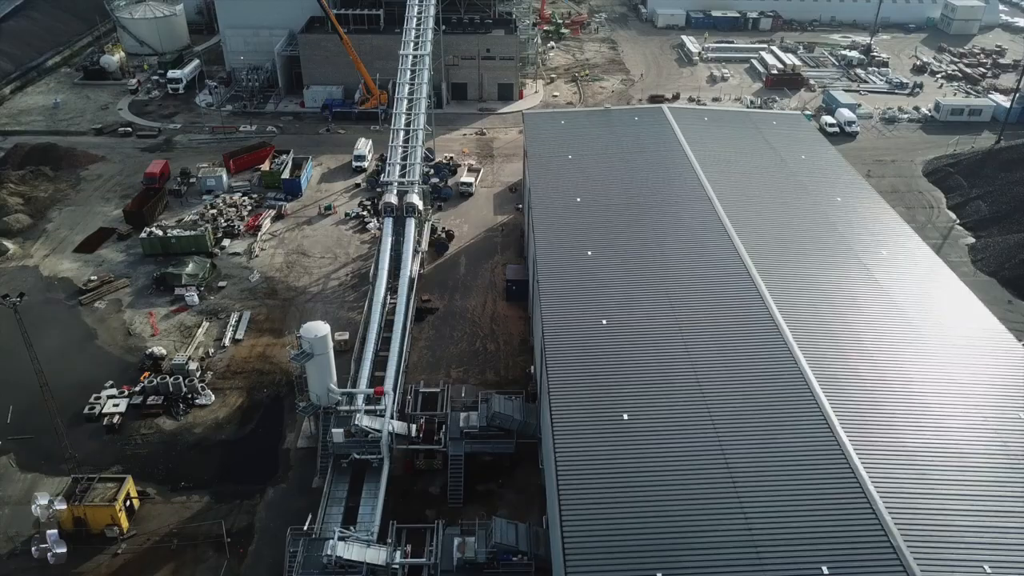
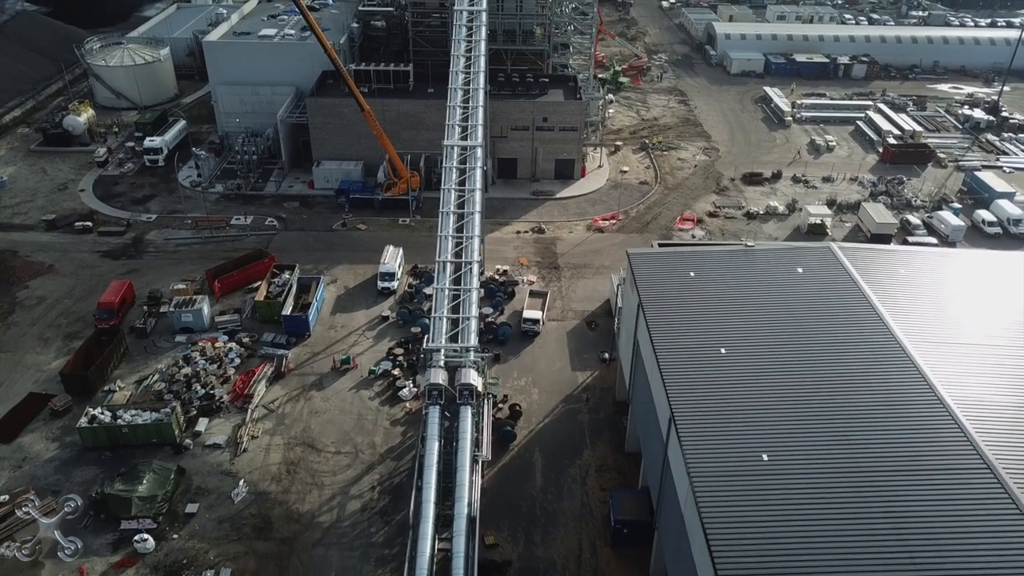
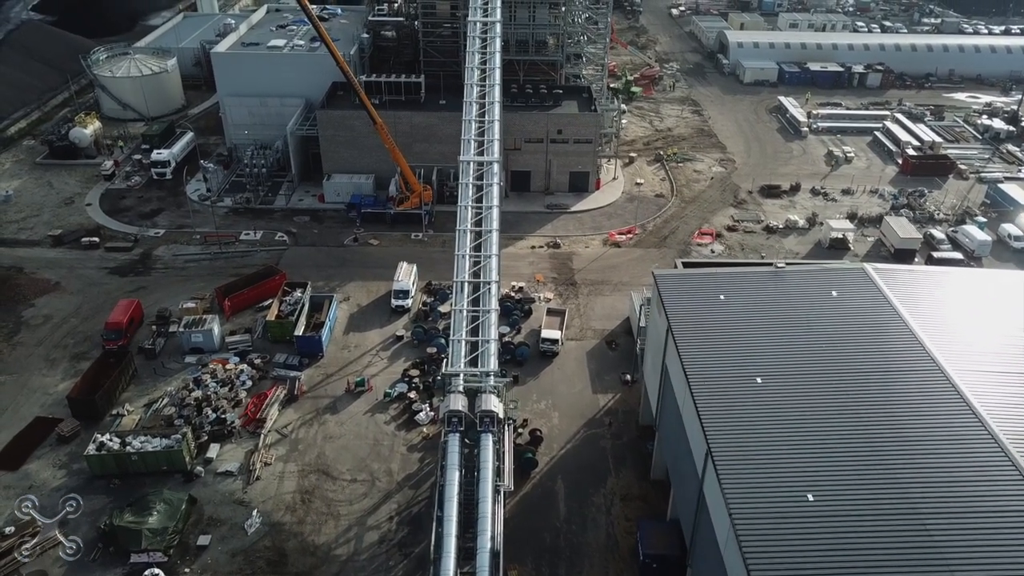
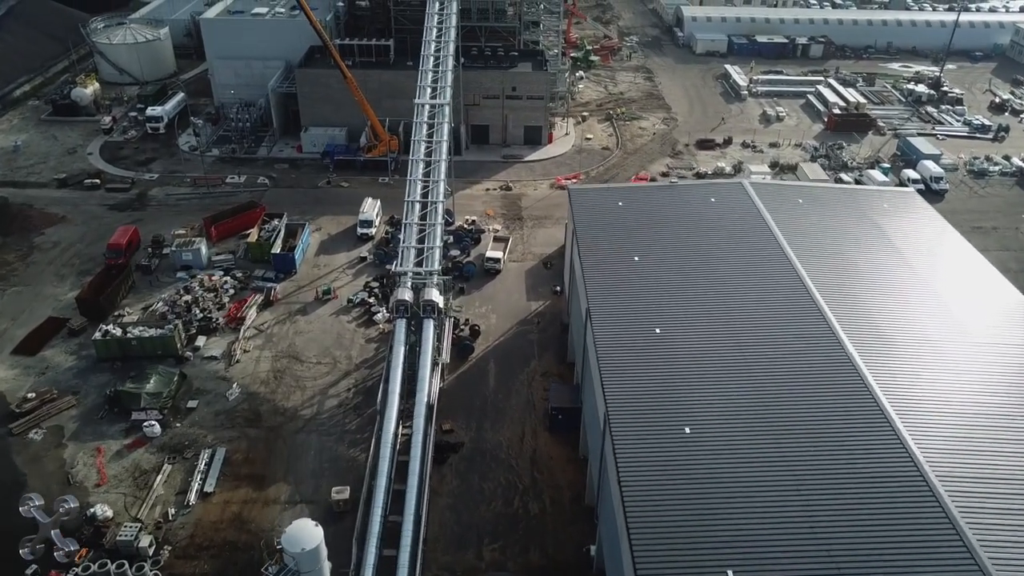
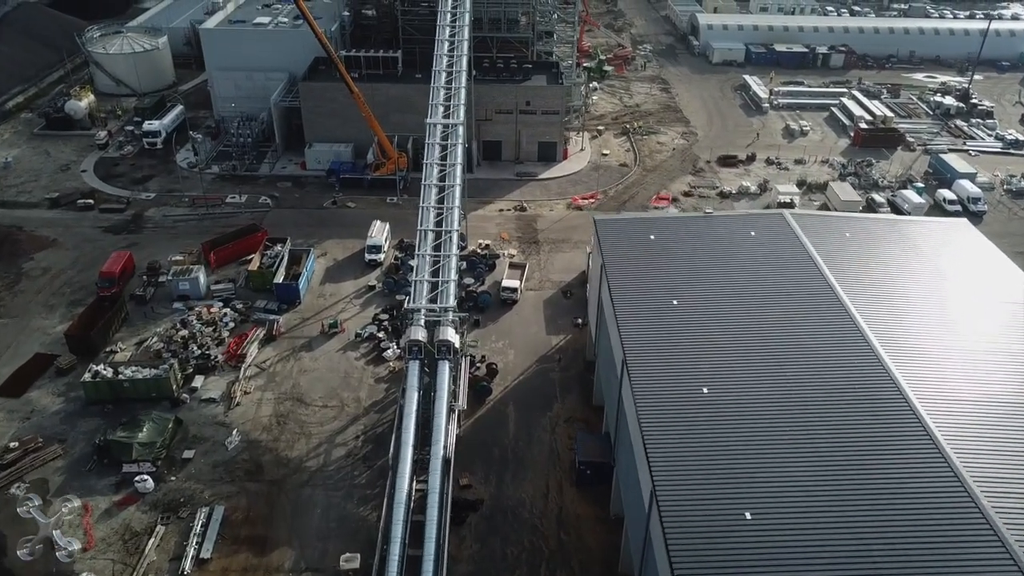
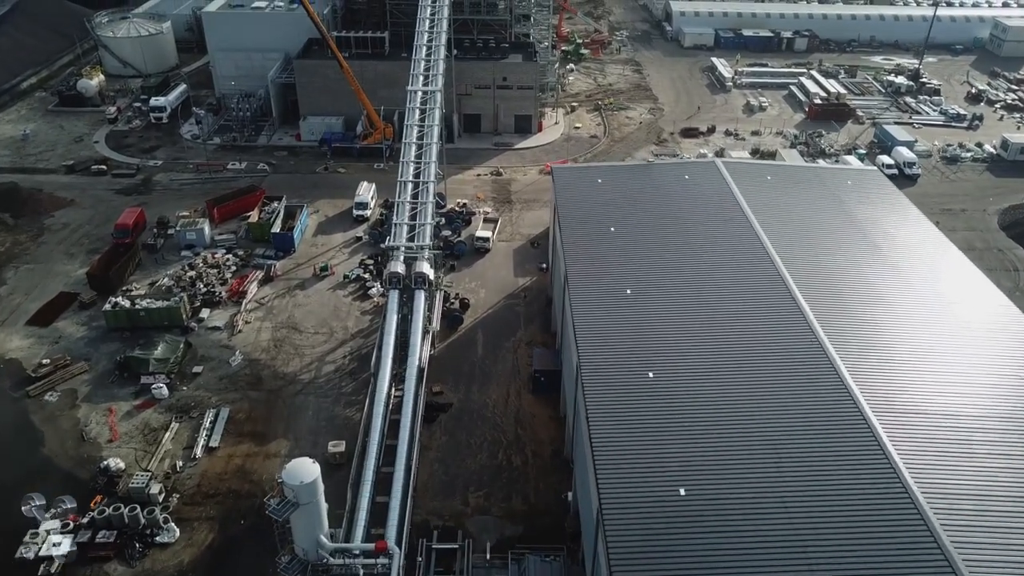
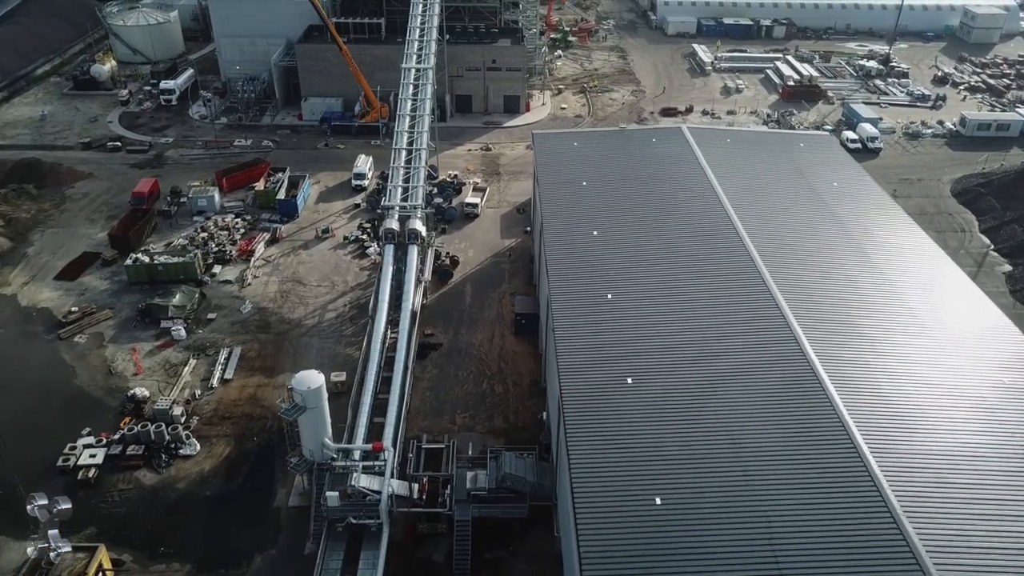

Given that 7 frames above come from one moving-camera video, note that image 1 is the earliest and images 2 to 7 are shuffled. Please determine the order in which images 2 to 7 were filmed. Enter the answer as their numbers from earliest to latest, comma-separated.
7, 6, 4, 5, 2, 3
